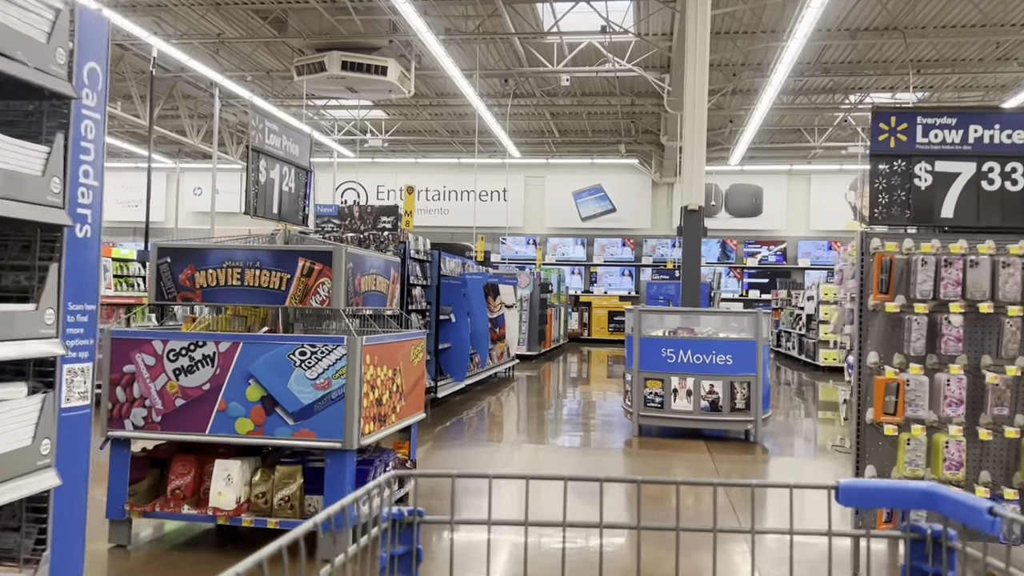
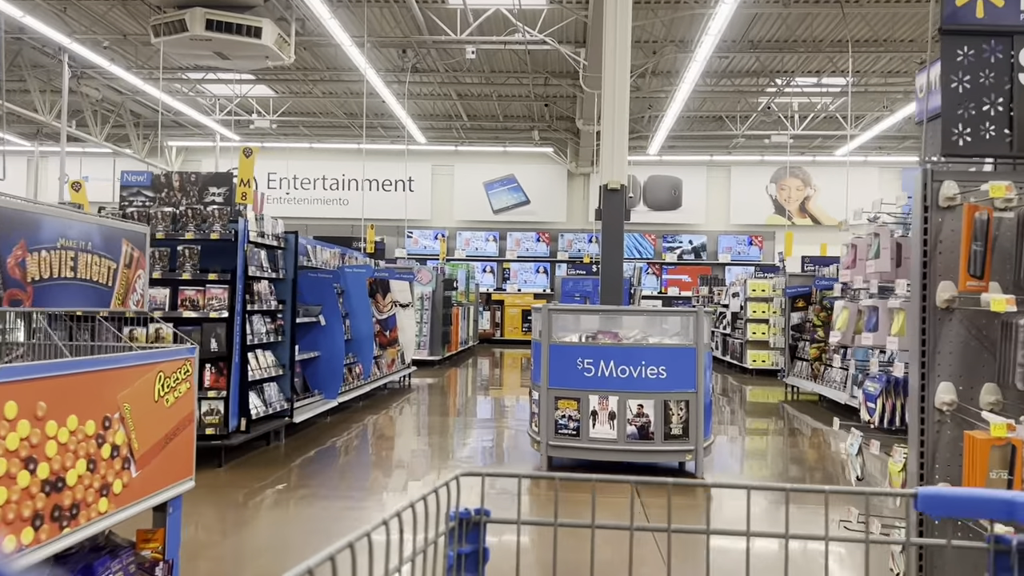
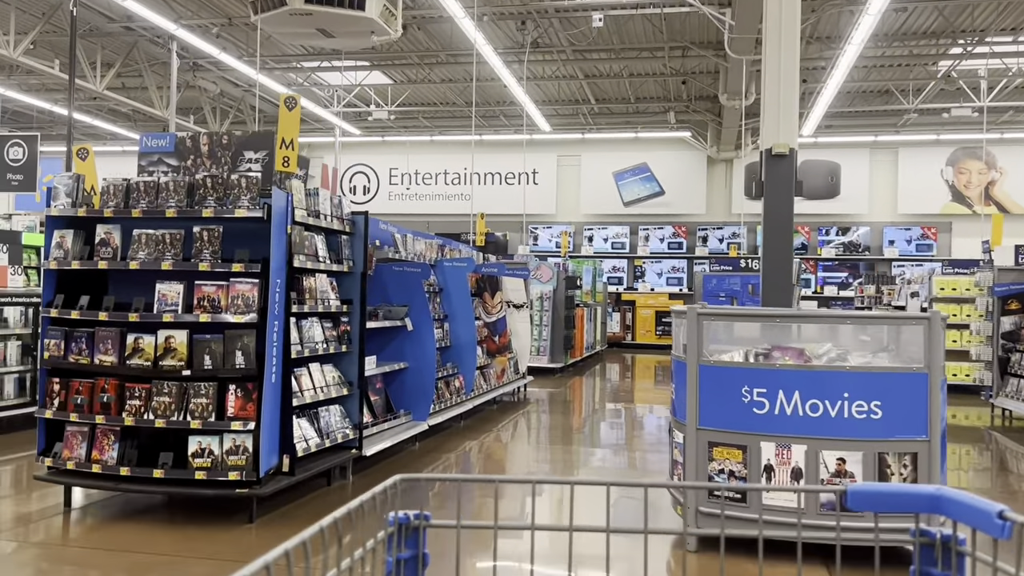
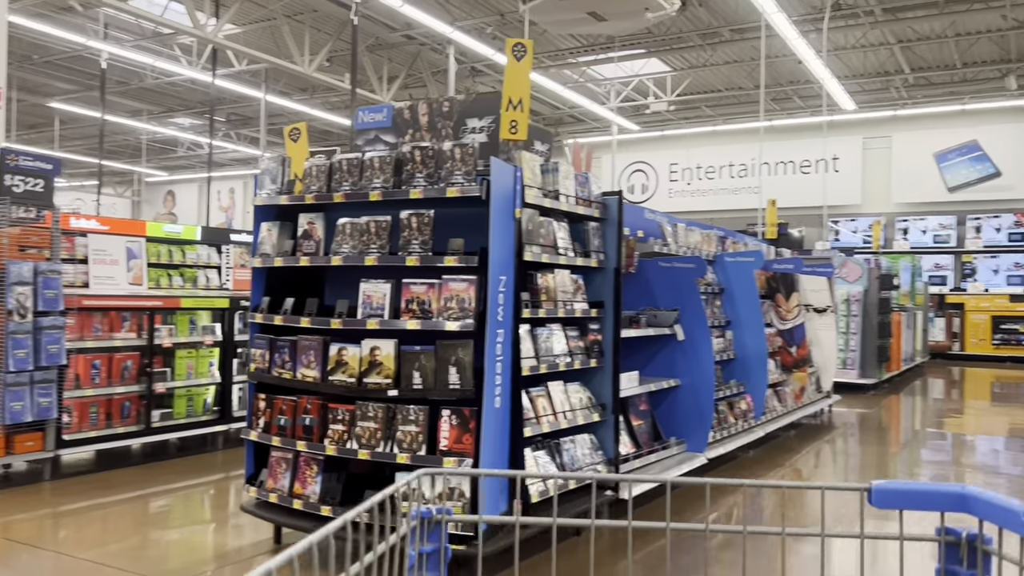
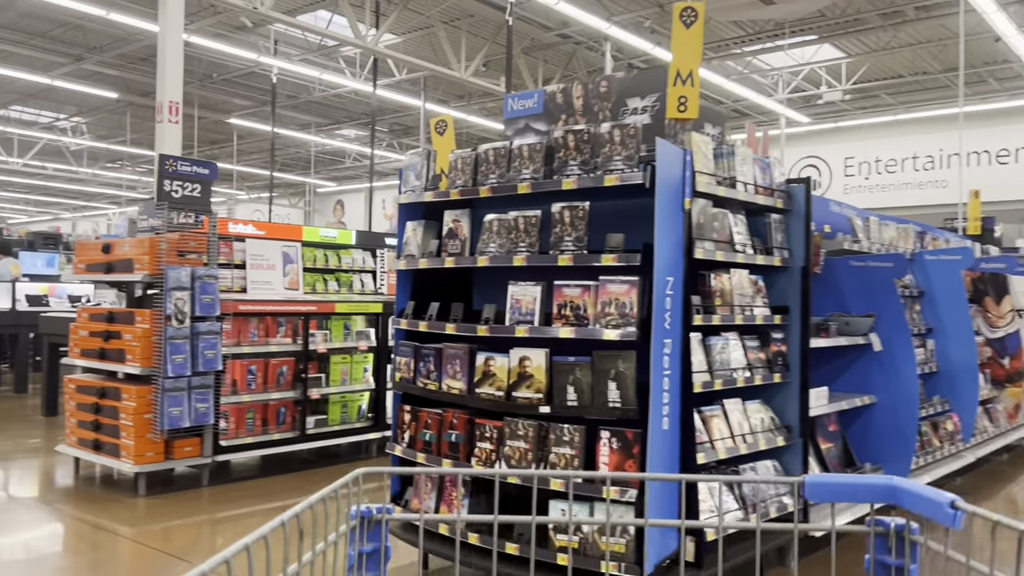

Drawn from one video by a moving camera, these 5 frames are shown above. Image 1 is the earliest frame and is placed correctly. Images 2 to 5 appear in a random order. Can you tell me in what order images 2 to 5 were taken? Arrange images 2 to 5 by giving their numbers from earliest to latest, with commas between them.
2, 3, 4, 5
